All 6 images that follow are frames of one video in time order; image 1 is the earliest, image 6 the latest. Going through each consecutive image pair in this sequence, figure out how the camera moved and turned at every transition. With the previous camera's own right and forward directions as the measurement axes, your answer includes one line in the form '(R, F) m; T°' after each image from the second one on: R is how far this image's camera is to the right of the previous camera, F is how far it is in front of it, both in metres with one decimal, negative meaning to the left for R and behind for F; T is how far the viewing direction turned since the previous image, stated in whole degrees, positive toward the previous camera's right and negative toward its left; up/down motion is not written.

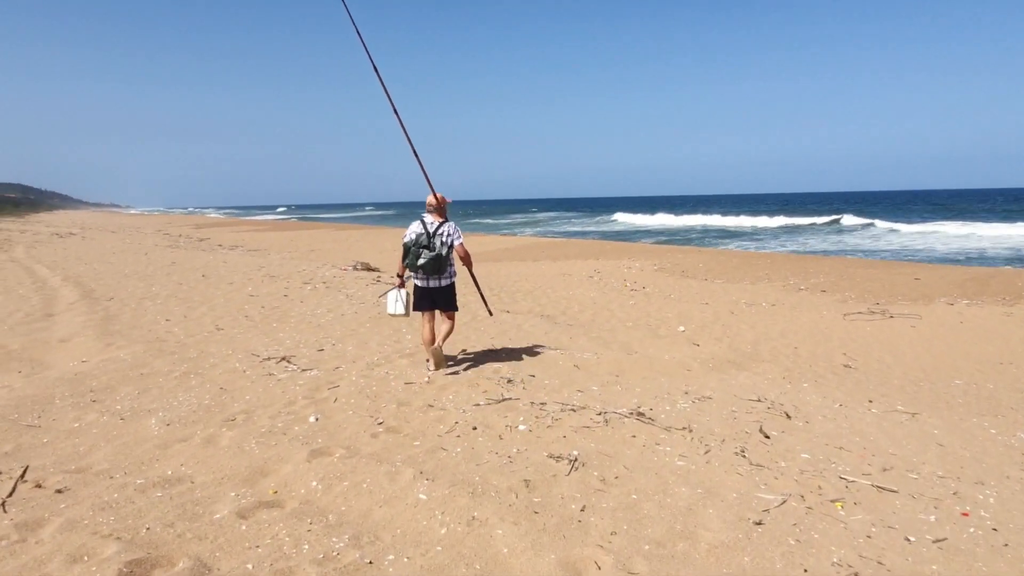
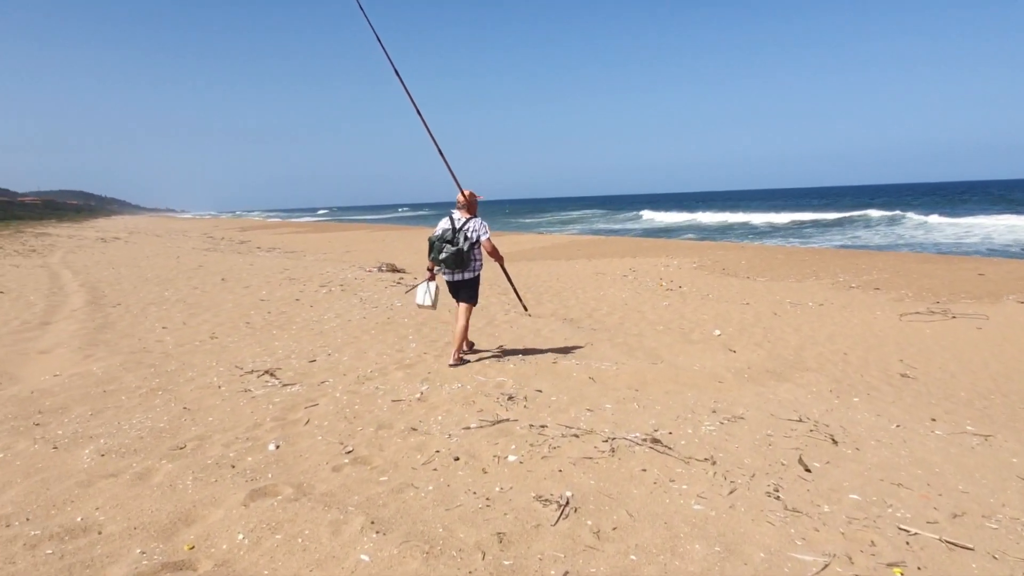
(+0.3, +0.6) m; -3°
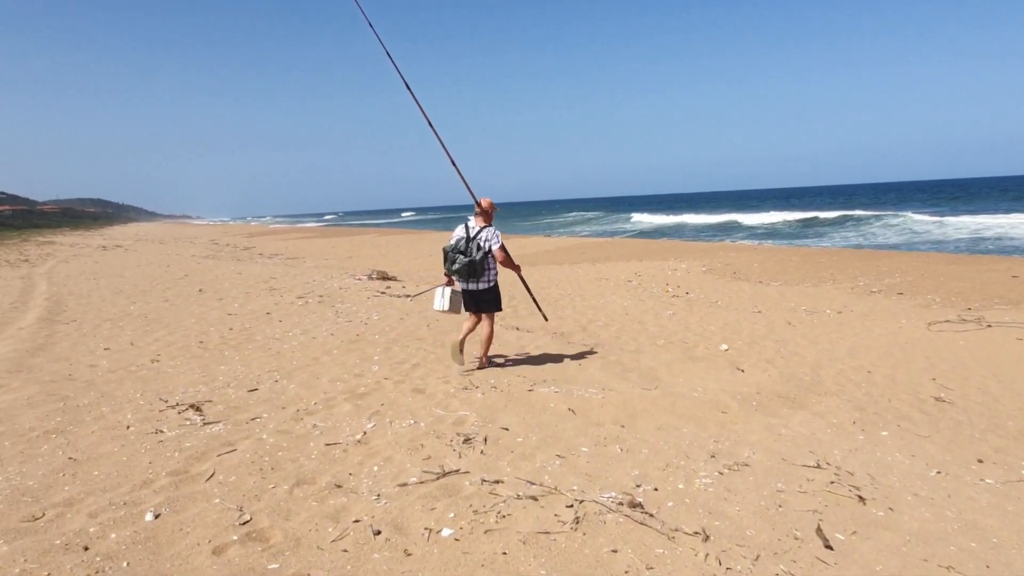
(+0.3, +0.7) m; -1°
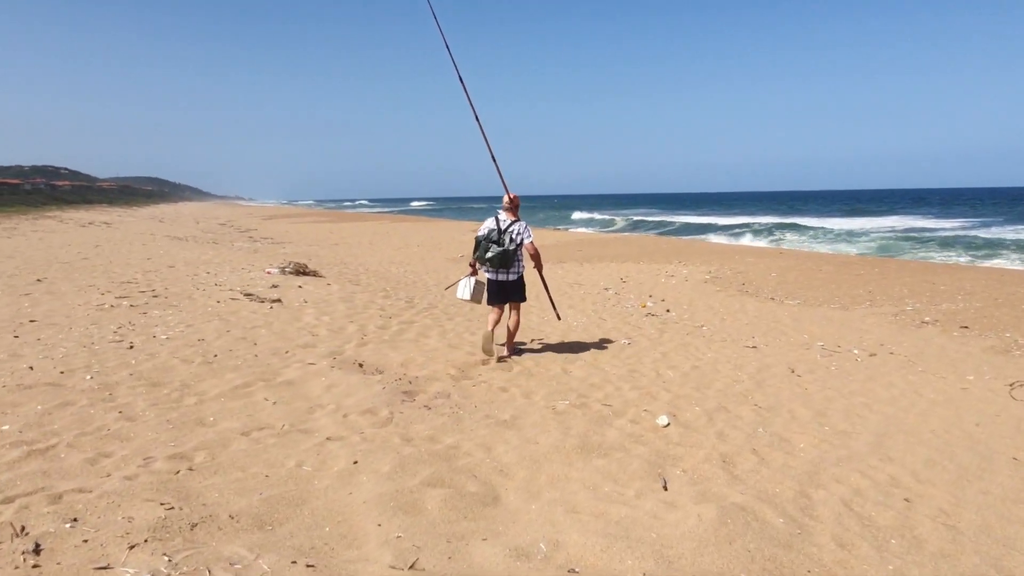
(+1.3, +2.6) m; -3°
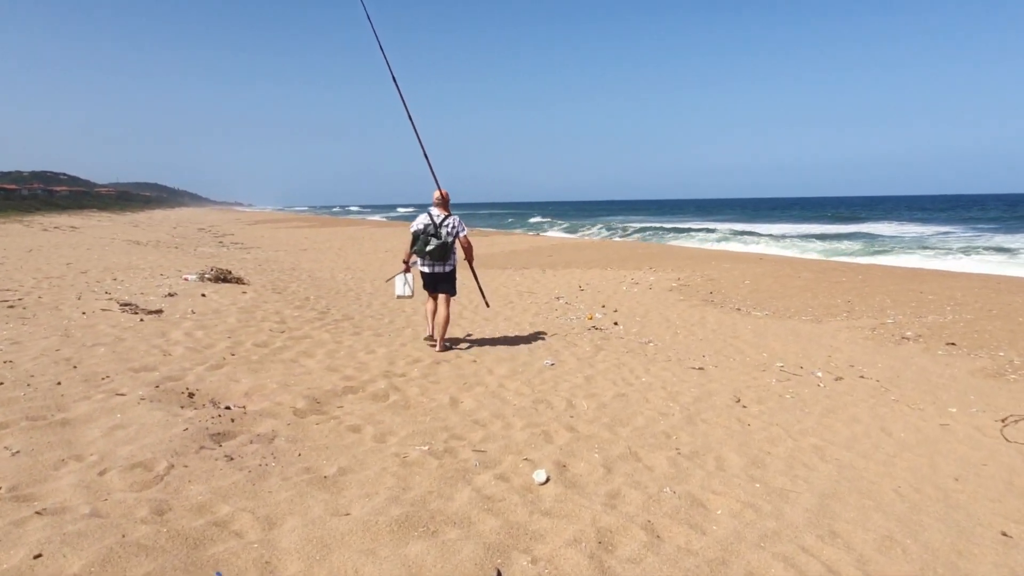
(+0.7, +0.9) m; 0°
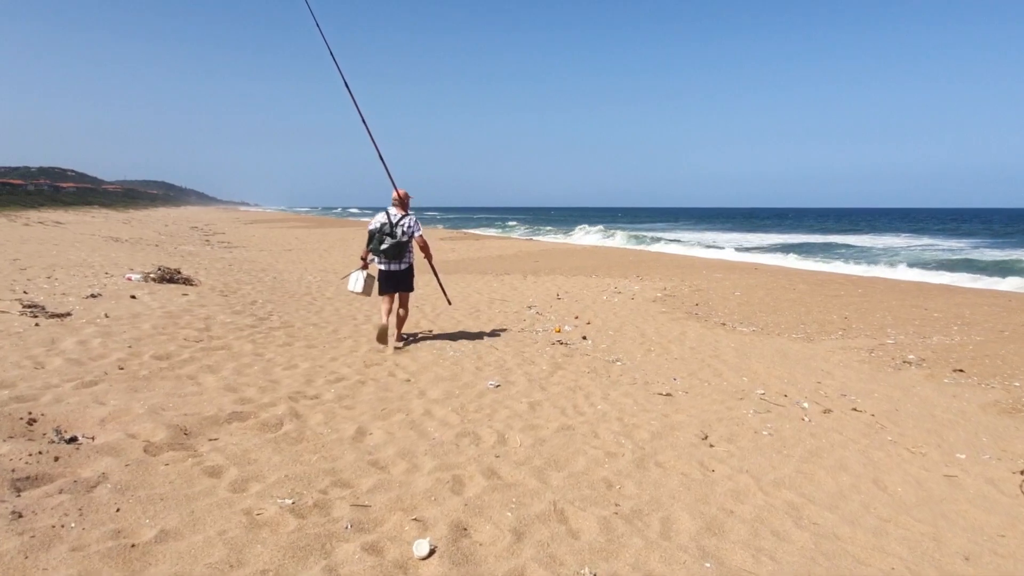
(+0.4, +0.7) m; 0°
